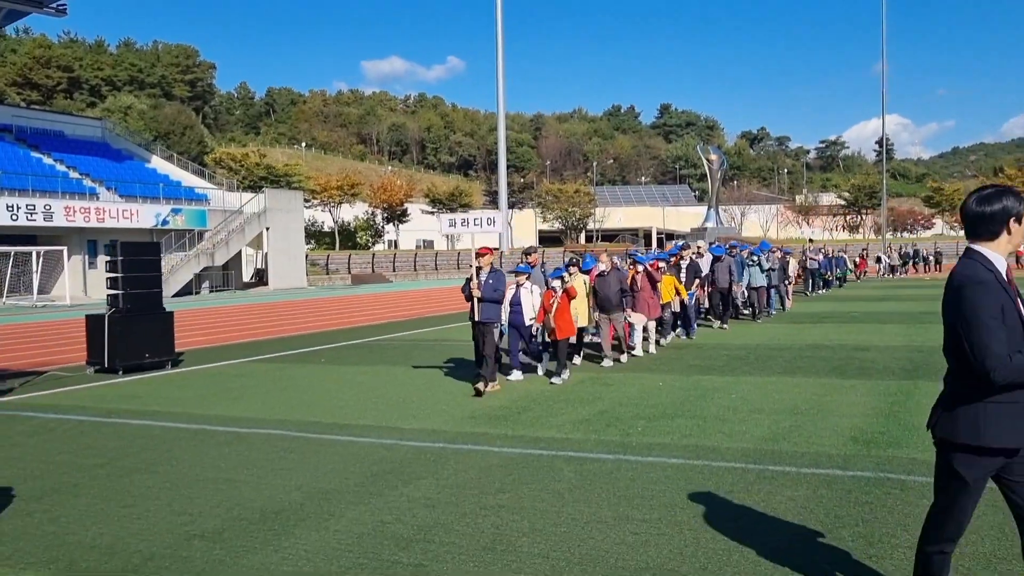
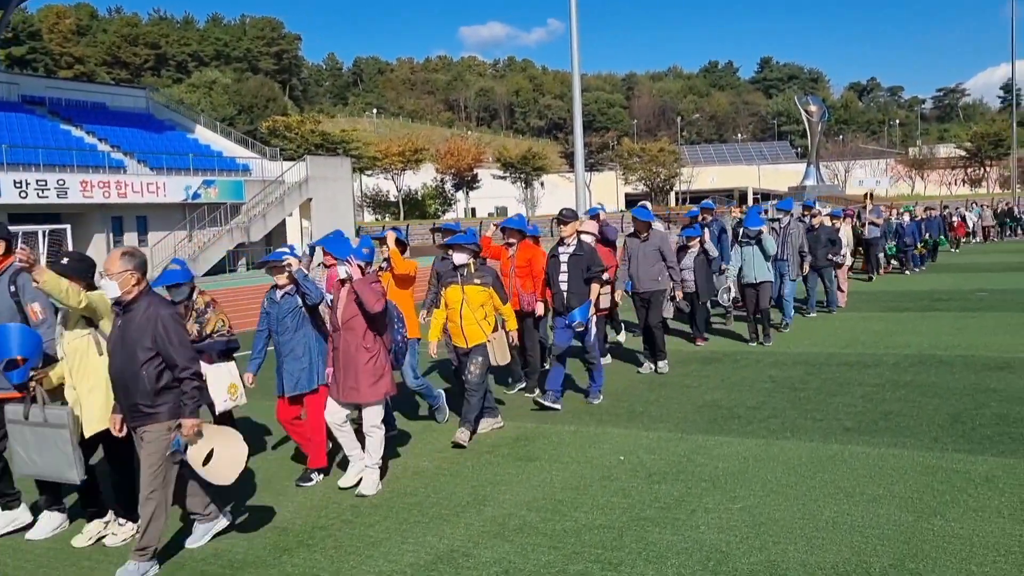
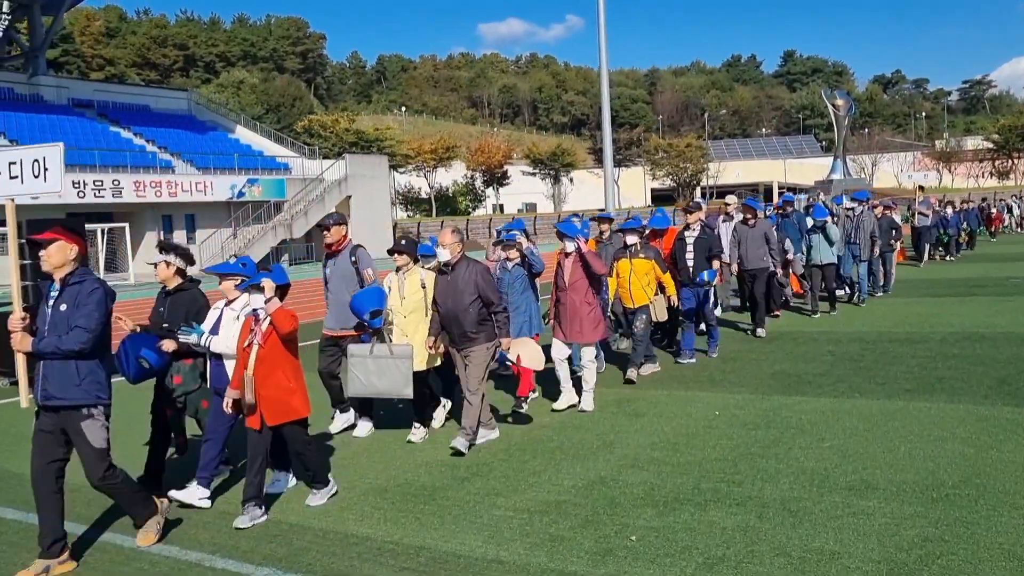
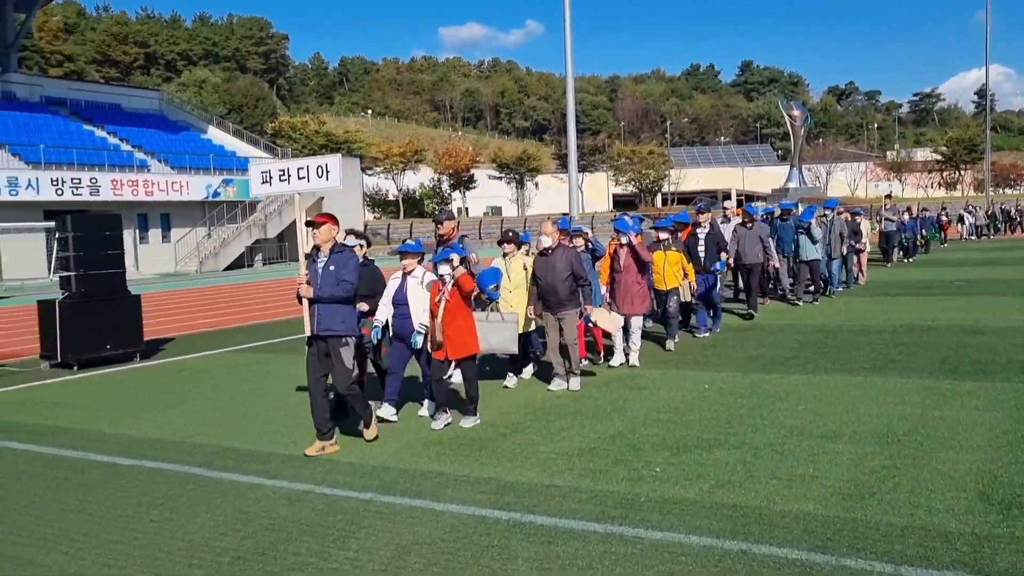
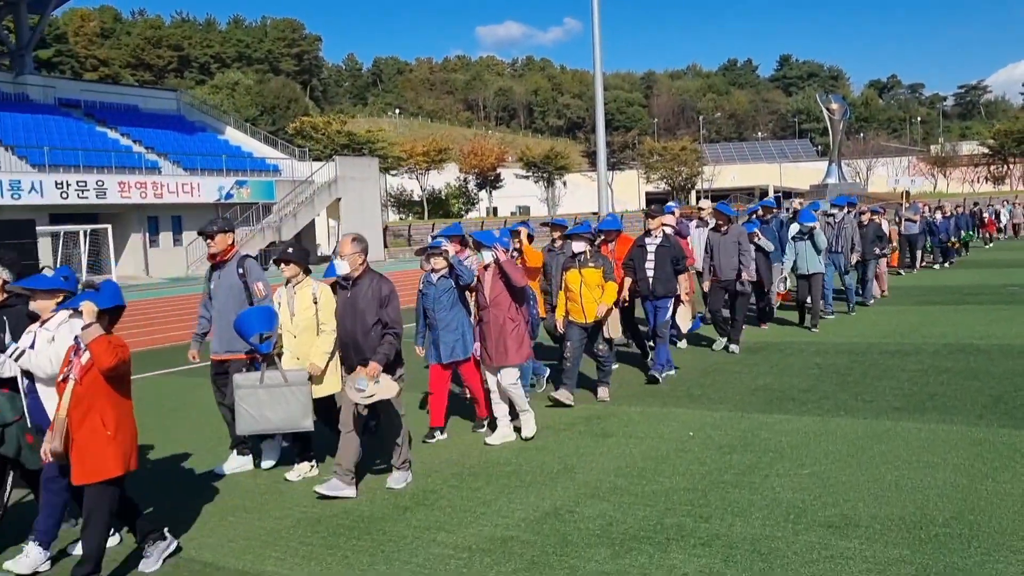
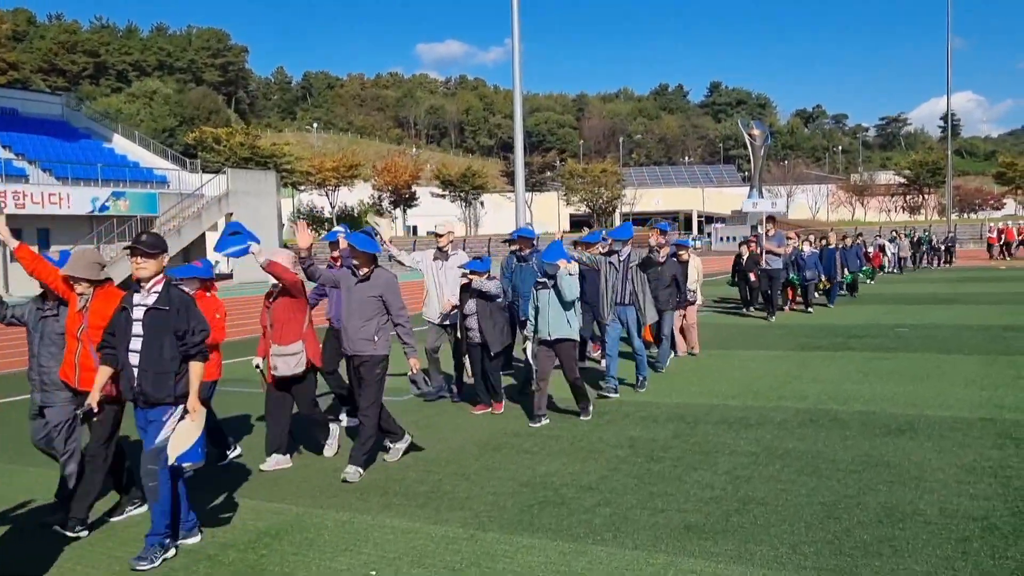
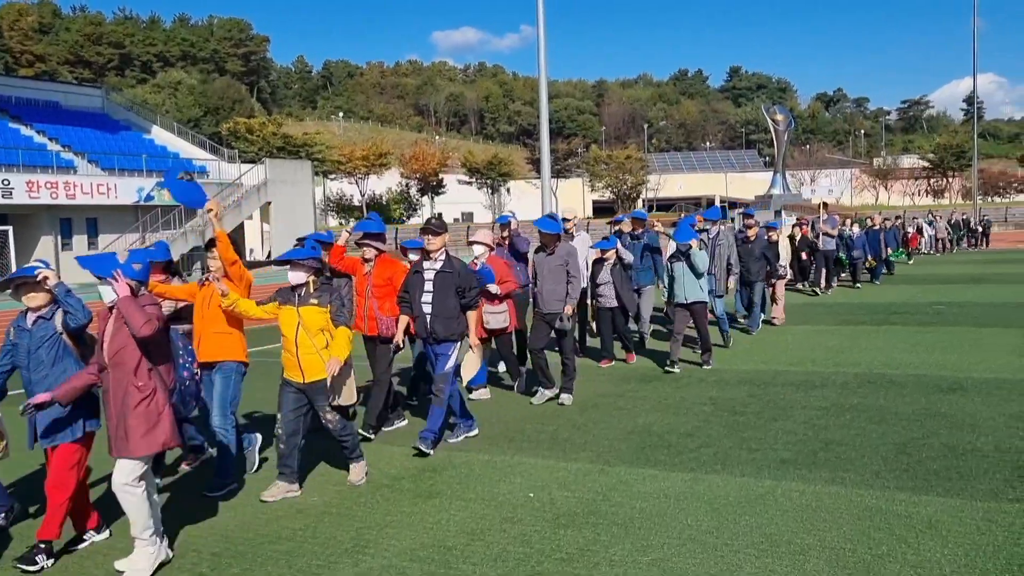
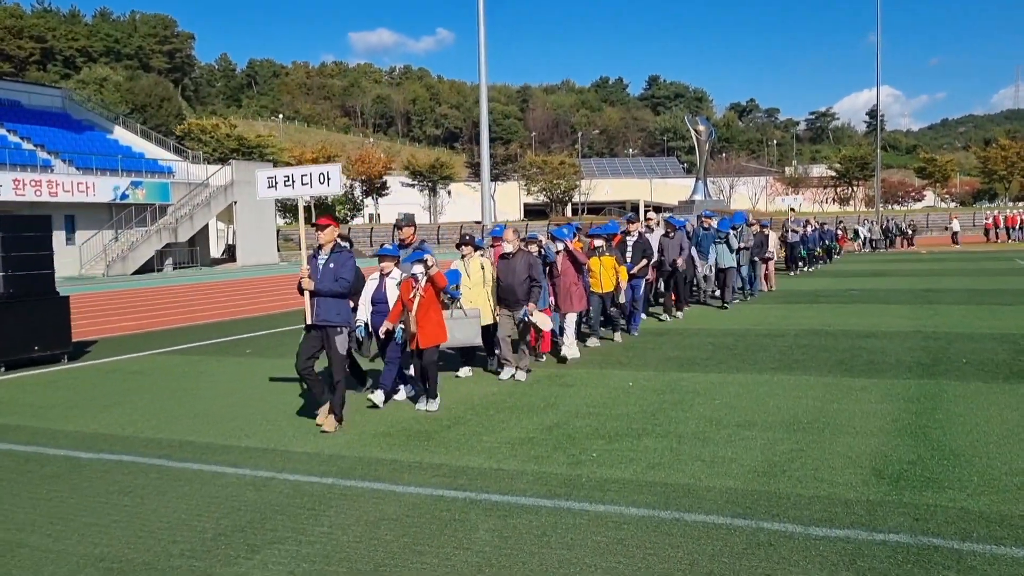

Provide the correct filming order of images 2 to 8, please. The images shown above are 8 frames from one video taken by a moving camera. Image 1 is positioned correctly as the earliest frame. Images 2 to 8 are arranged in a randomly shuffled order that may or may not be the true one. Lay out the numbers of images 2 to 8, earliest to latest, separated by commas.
8, 4, 3, 5, 2, 7, 6
